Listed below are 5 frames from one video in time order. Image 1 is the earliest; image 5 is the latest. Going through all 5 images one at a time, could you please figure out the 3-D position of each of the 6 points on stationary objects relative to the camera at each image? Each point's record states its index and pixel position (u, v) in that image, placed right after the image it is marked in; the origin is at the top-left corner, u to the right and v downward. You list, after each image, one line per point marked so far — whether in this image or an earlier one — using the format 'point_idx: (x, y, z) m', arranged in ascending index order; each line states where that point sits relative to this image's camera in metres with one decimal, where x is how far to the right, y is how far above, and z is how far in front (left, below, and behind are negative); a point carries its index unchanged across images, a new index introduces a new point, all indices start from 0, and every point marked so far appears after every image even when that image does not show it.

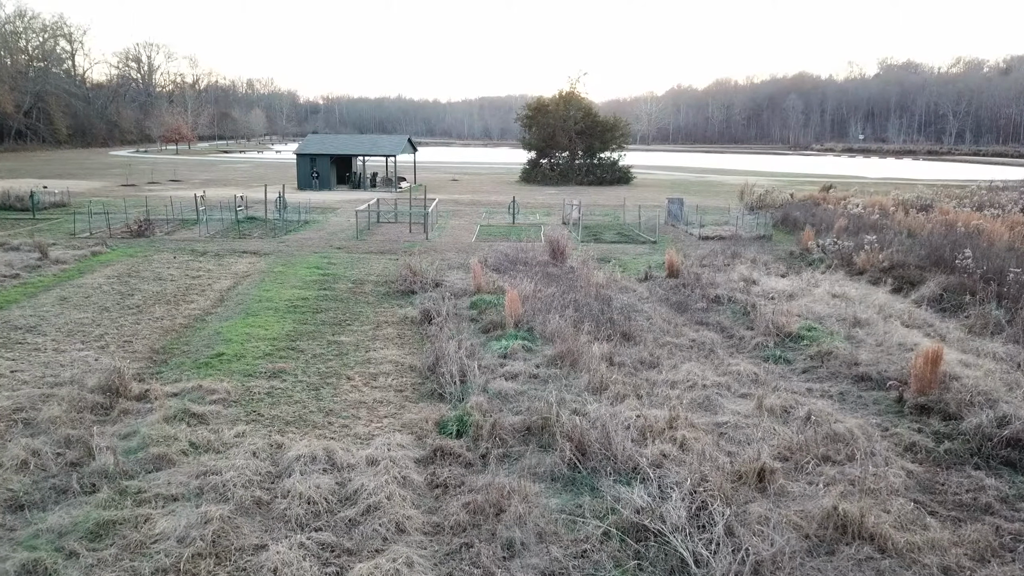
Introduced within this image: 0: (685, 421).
0: (+1.5, -1.1, +6.5) m
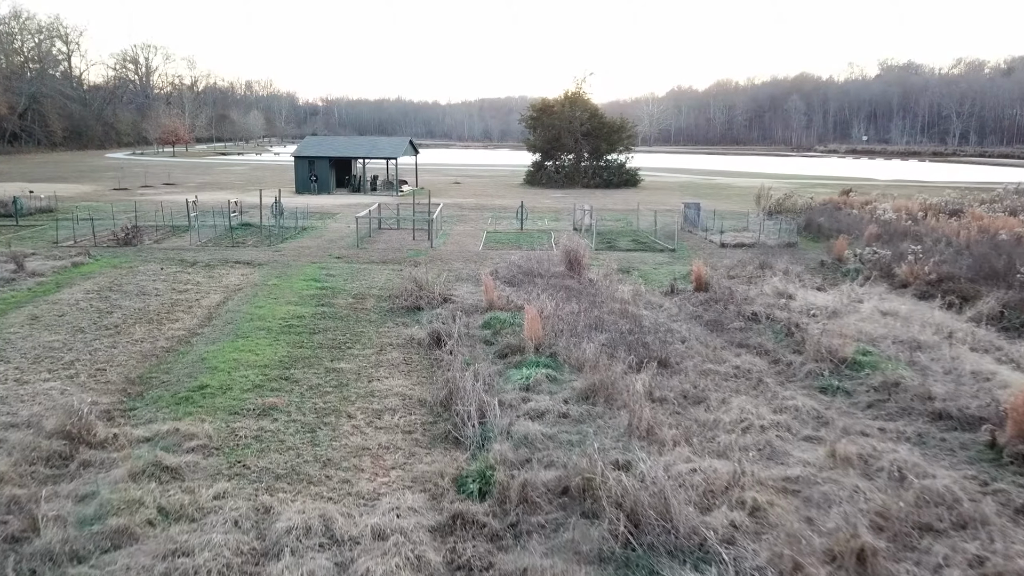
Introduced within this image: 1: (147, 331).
0: (+1.7, -1.4, +5.5) m
1: (-4.8, -0.6, +9.9) m
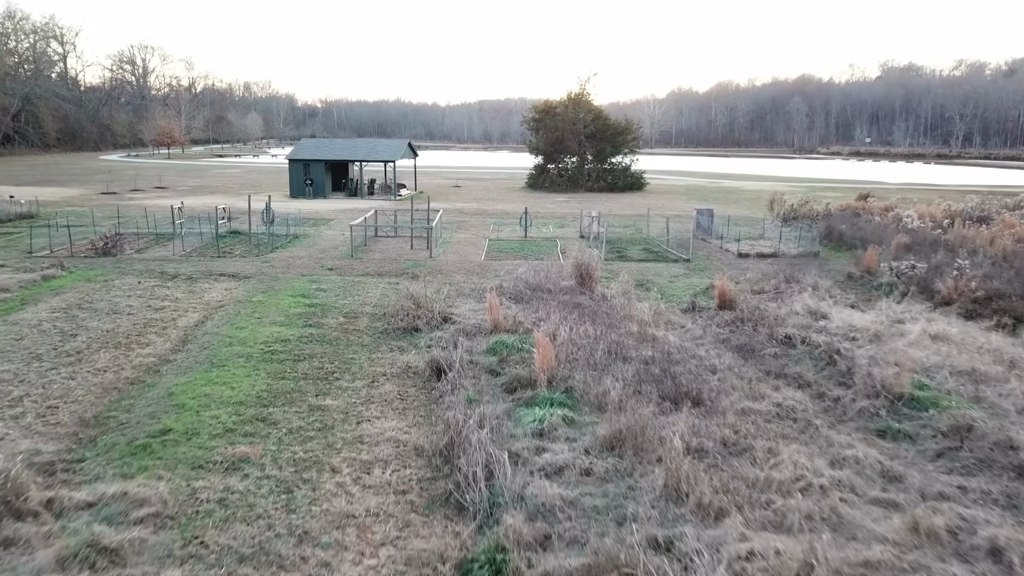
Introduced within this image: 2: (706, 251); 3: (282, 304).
0: (+1.8, -1.6, +4.4) m
1: (-4.7, -0.8, +8.9) m
2: (+4.3, +0.8, +16.7) m
3: (-3.5, -0.2, +11.5) m
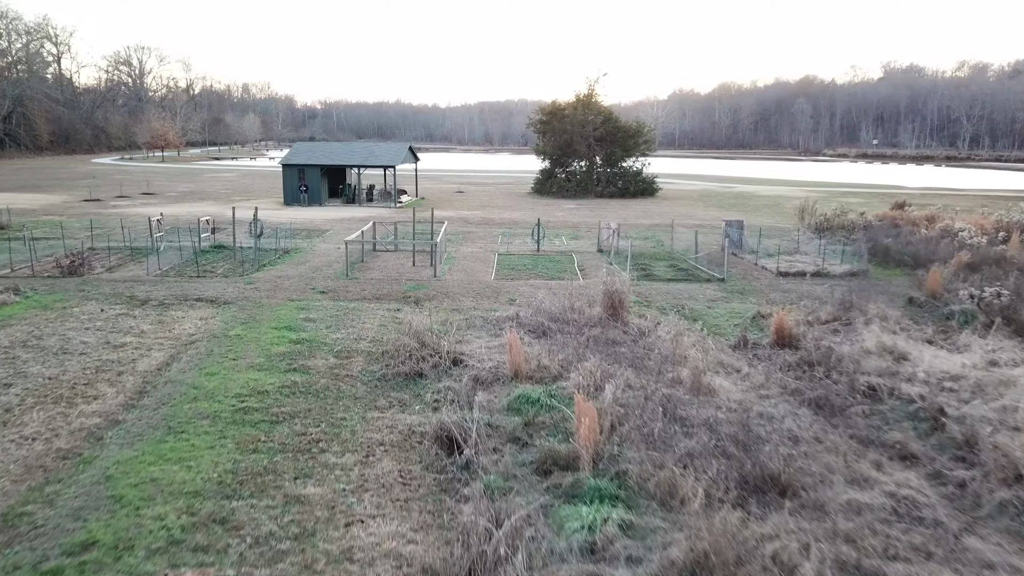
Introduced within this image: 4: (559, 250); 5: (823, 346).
0: (+2.1, -2.0, +2.7) m
1: (-4.4, -1.2, +7.2) m
2: (+4.5, +0.4, +15.0) m
3: (-3.2, -0.7, +9.9) m
4: (+1.1, +0.9, +17.5) m
5: (+3.8, -0.7, +9.1) m
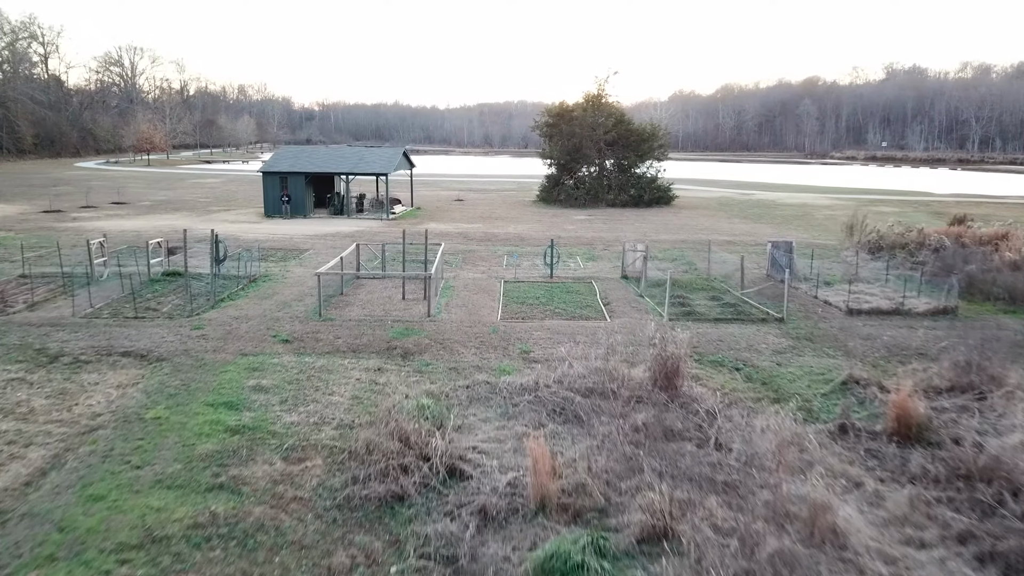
0: (+2.3, -2.7, +0.1) m
1: (-4.3, -1.9, +4.5) m
2: (+4.7, -0.3, +12.4) m
3: (-3.1, -1.3, +7.2) m
4: (+1.3, +0.2, +14.8) m
5: (+4.0, -1.3, +6.5) m
